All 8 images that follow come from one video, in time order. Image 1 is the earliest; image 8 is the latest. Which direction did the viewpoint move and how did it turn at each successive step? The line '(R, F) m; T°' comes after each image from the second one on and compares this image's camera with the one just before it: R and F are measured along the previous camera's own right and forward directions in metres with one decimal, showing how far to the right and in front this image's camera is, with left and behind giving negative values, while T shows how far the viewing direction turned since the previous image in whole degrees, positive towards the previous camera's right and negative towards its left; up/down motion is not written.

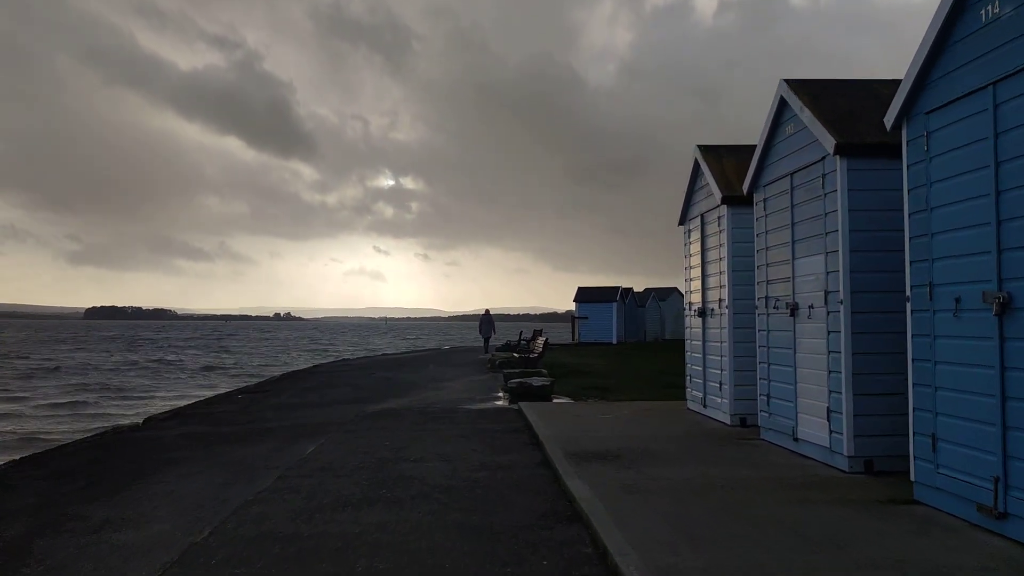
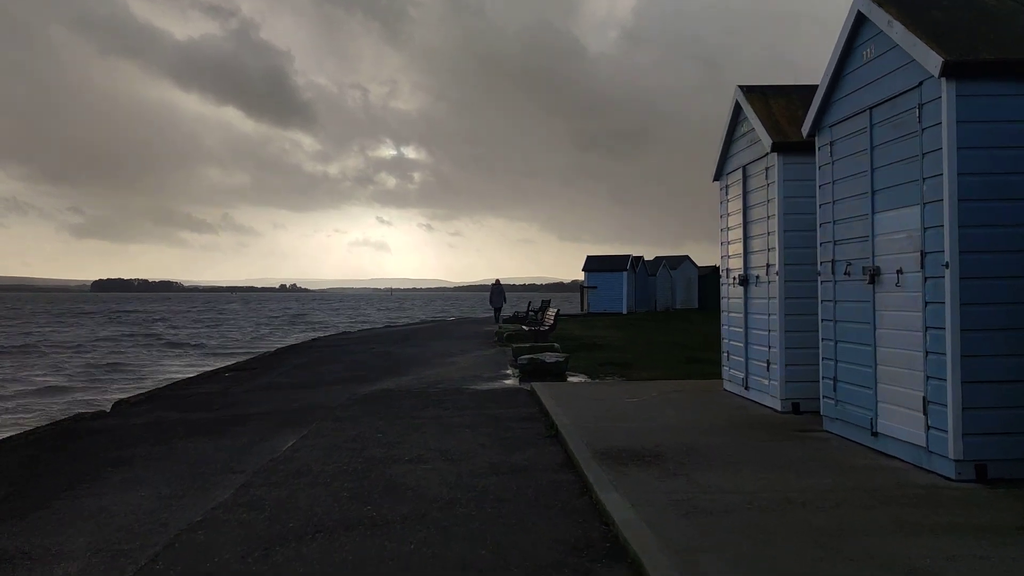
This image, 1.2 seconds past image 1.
(-0.1, +1.5) m; 0°
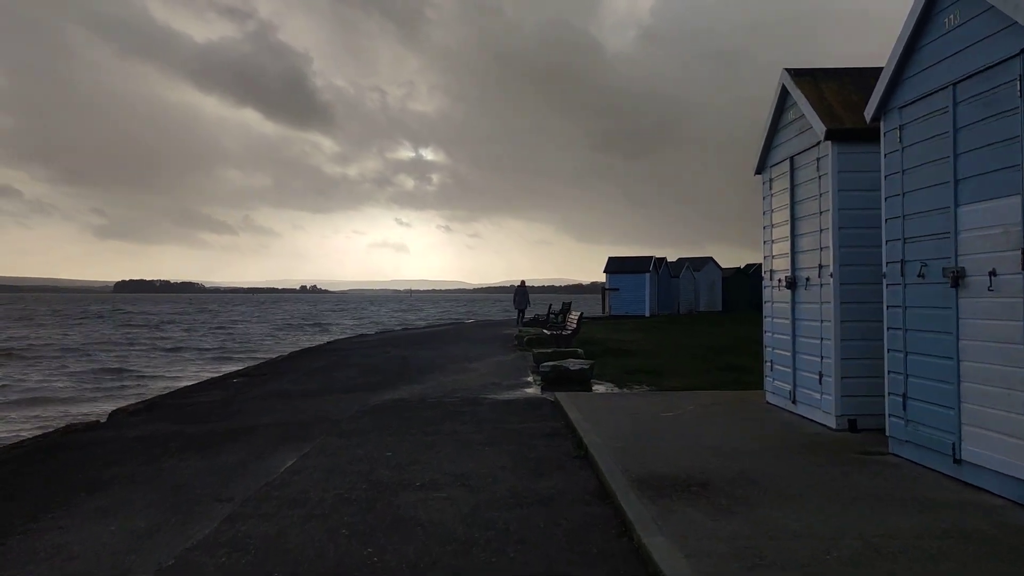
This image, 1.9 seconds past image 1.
(0.0, +0.8) m; -1°
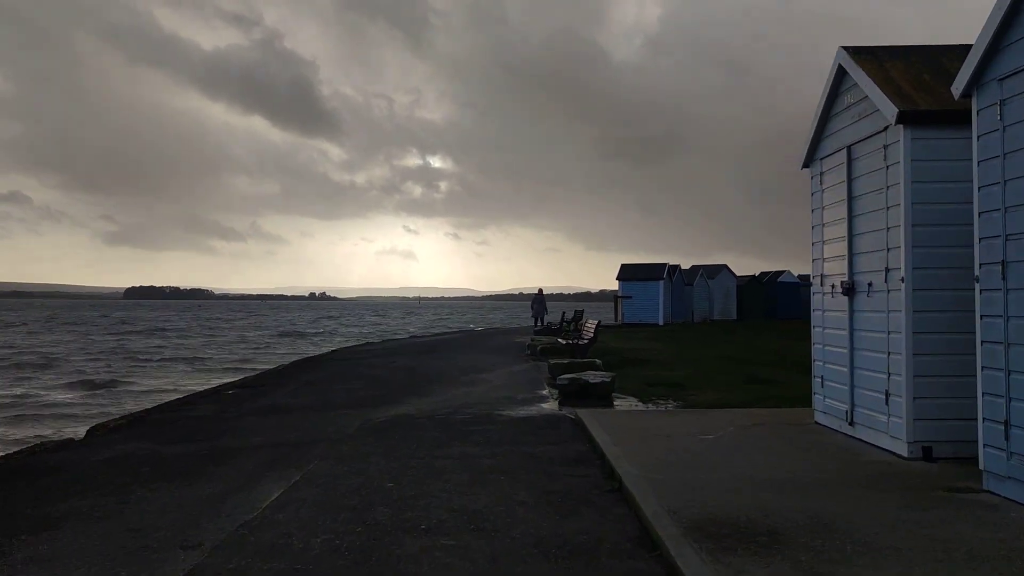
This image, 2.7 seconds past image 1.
(-0.1, +1.0) m; 0°
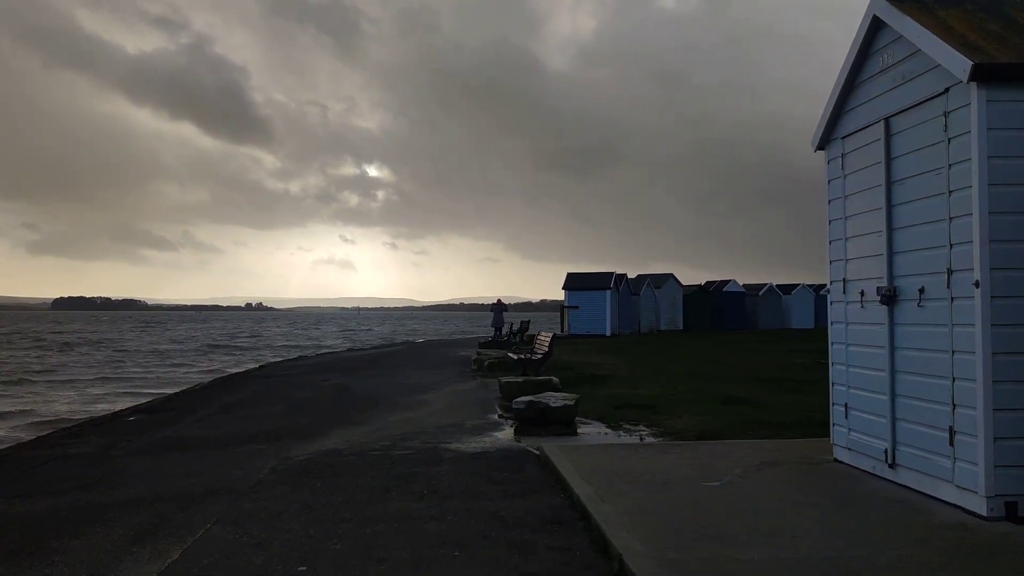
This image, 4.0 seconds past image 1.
(-0.1, +1.7) m; +4°
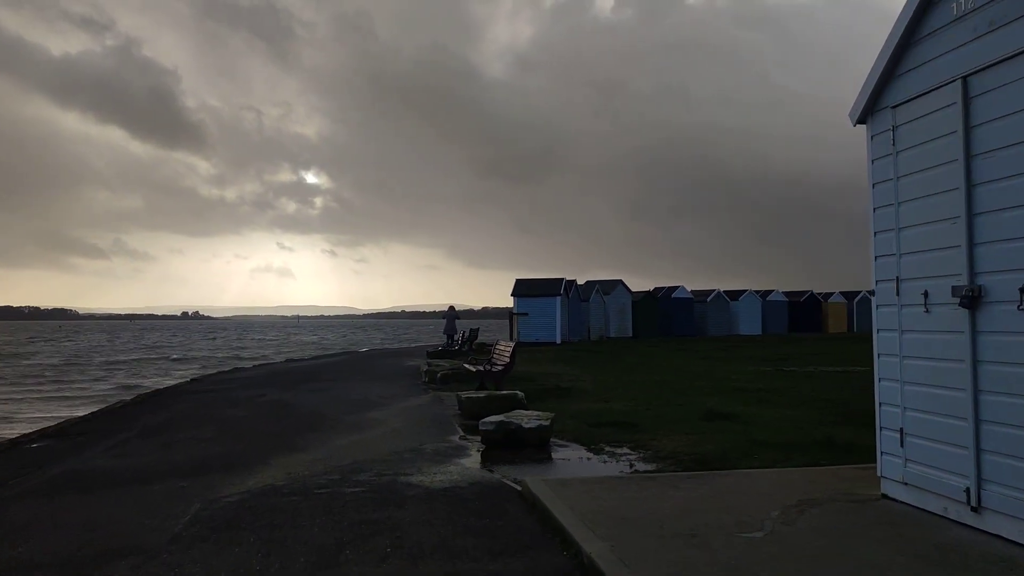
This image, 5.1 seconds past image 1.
(-0.3, +1.3) m; +4°
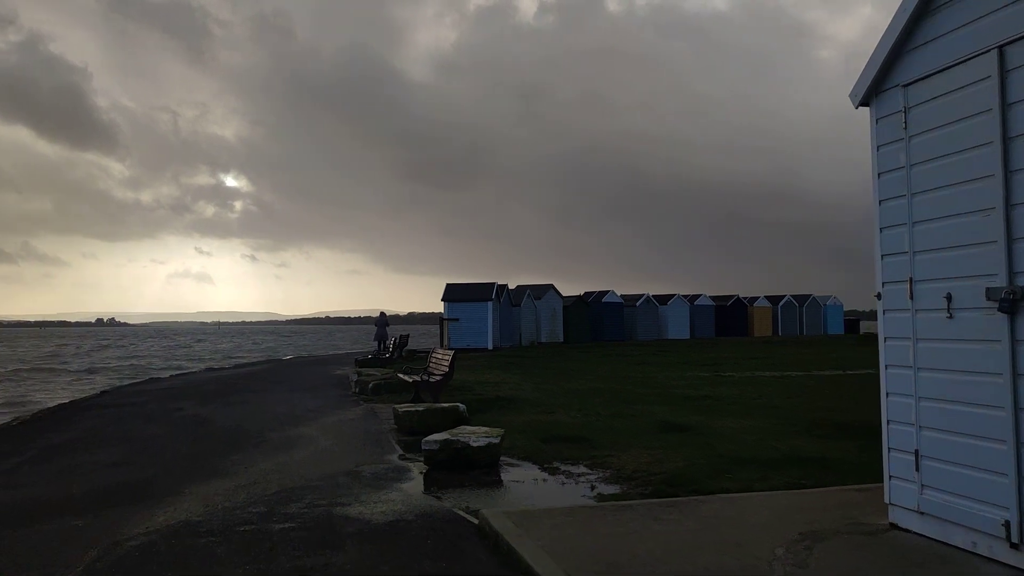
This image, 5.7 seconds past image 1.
(-0.2, +0.8) m; +5°
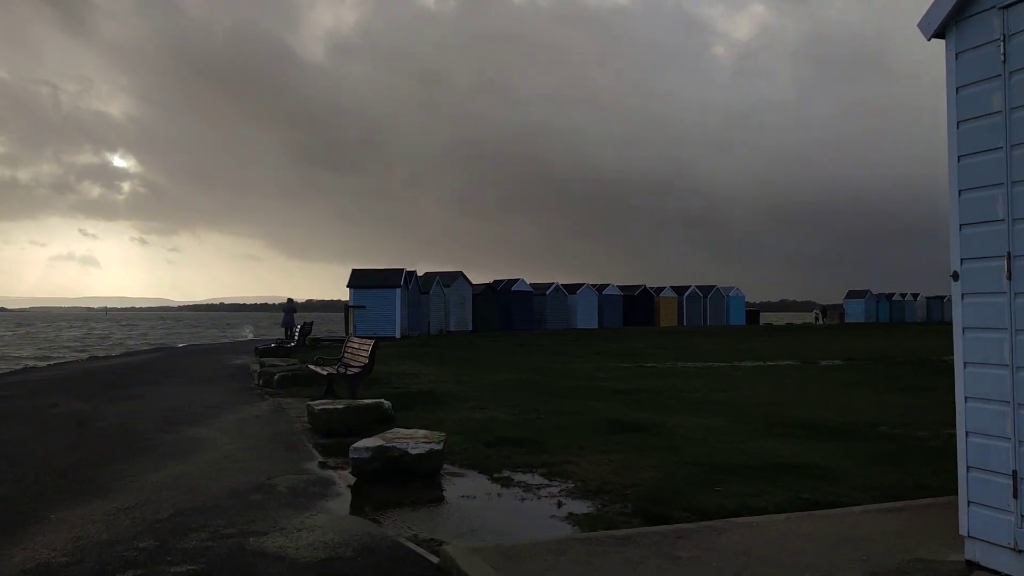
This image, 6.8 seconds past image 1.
(-0.4, +1.3) m; +6°
